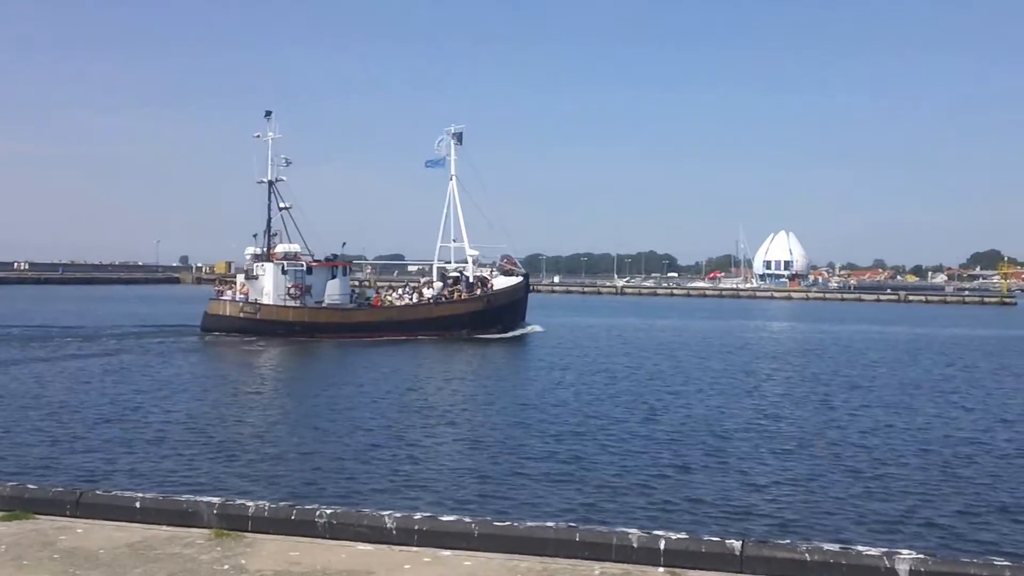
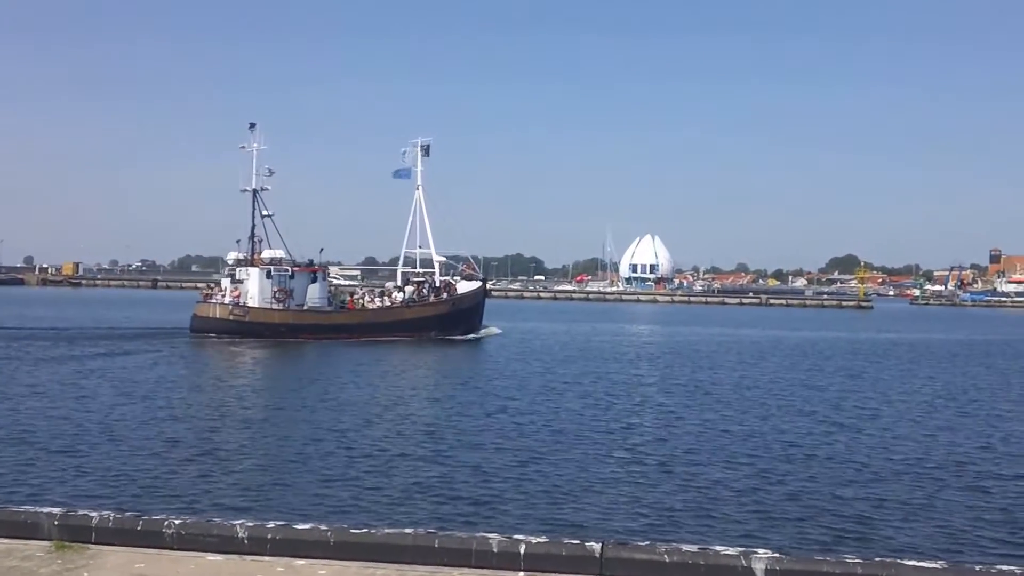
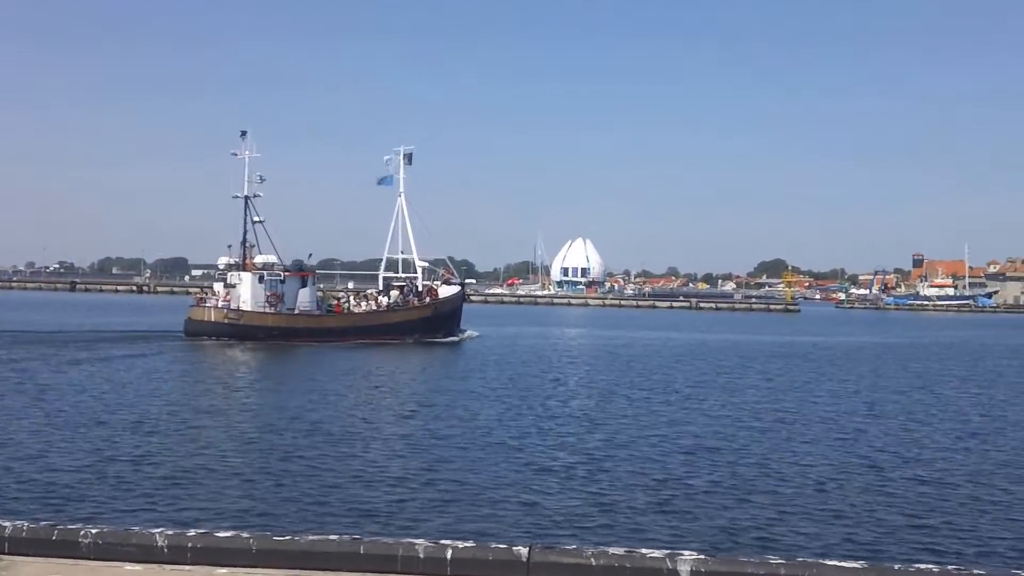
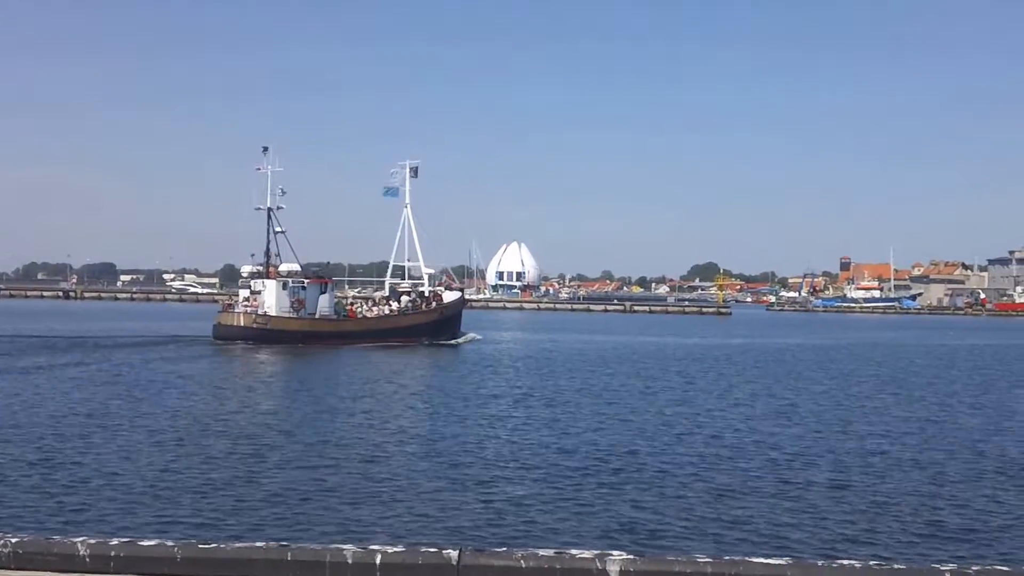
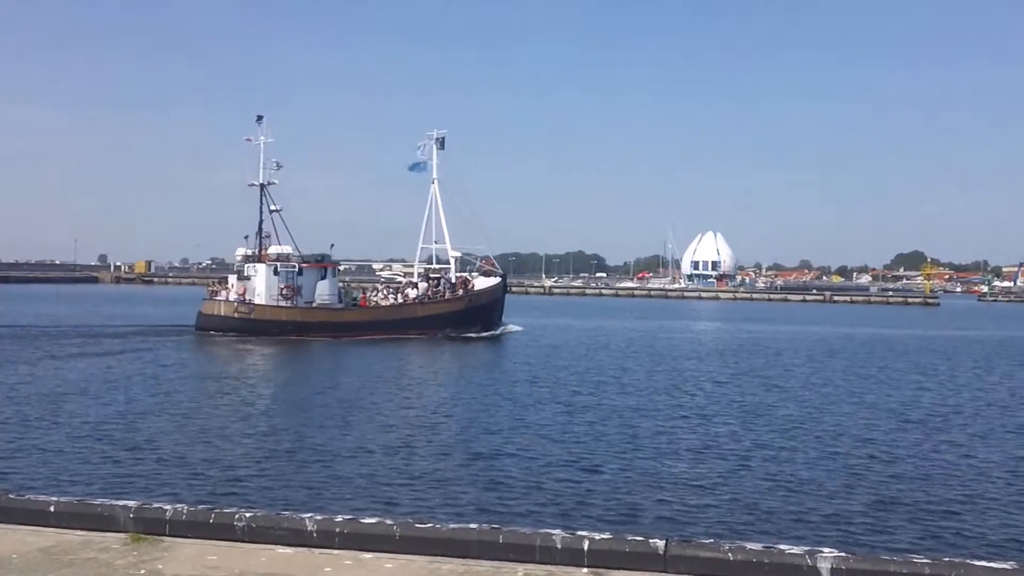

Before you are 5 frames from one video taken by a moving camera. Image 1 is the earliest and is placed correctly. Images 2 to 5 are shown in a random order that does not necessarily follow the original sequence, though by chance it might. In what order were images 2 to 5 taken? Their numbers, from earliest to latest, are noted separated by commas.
5, 2, 3, 4
